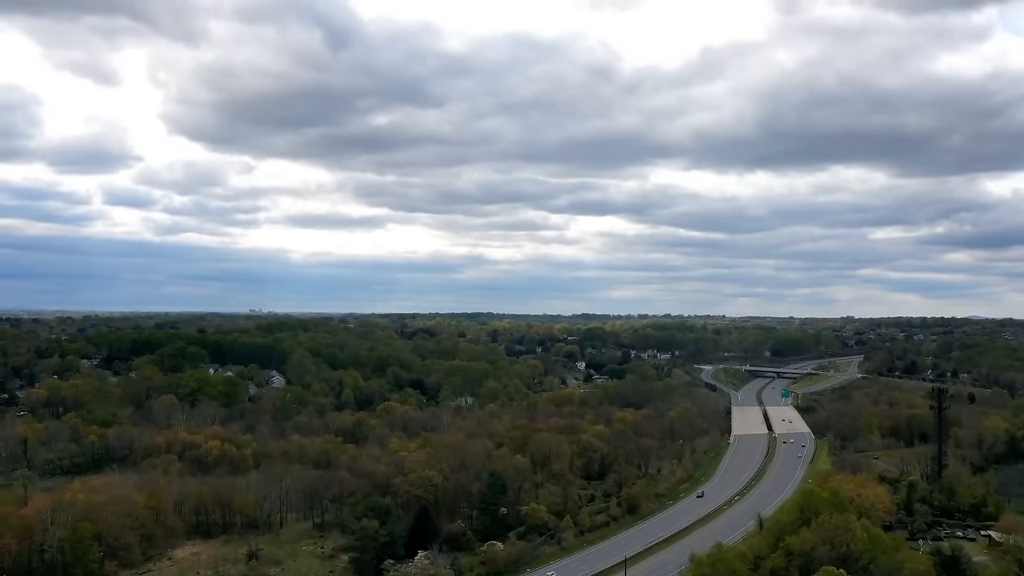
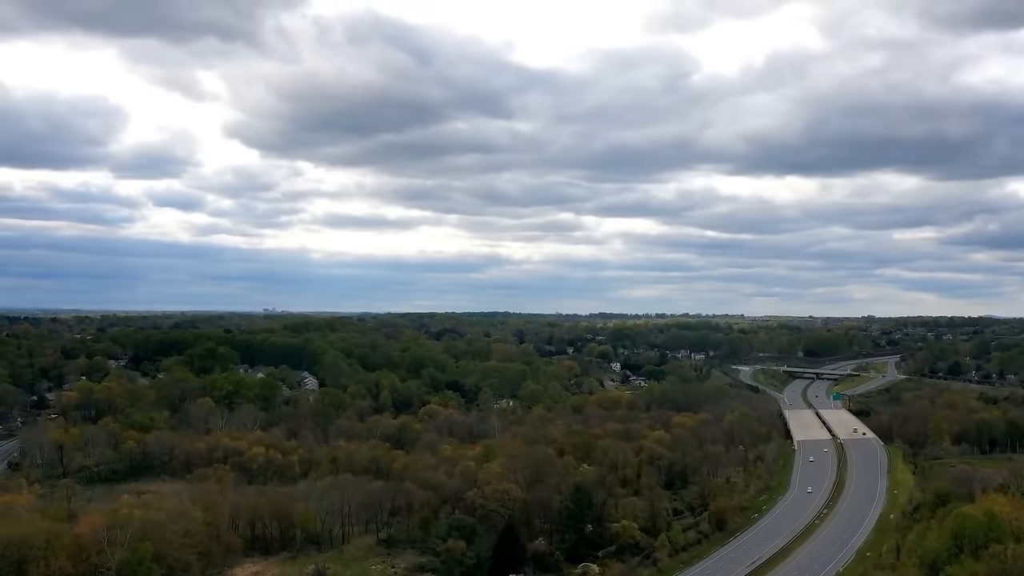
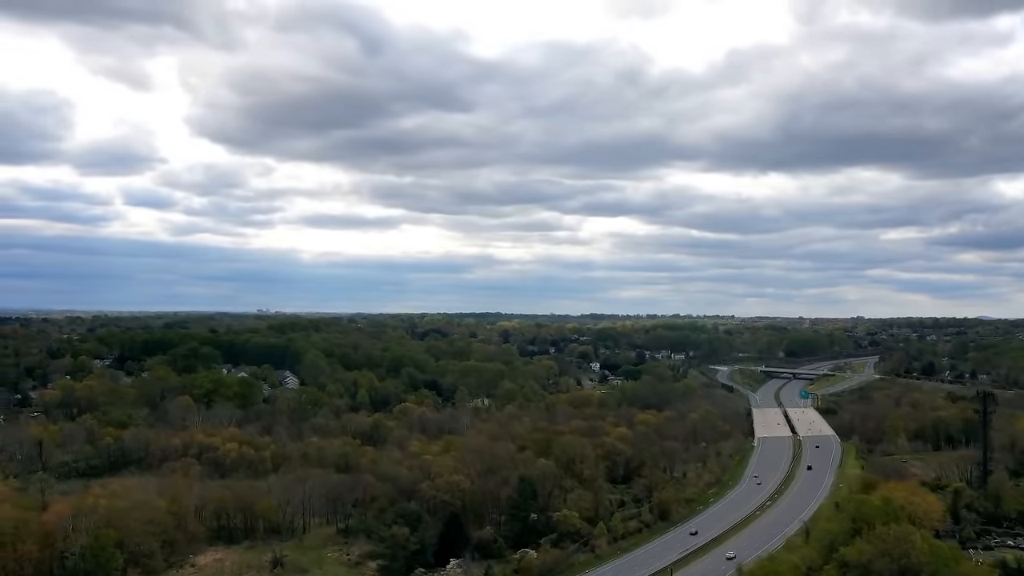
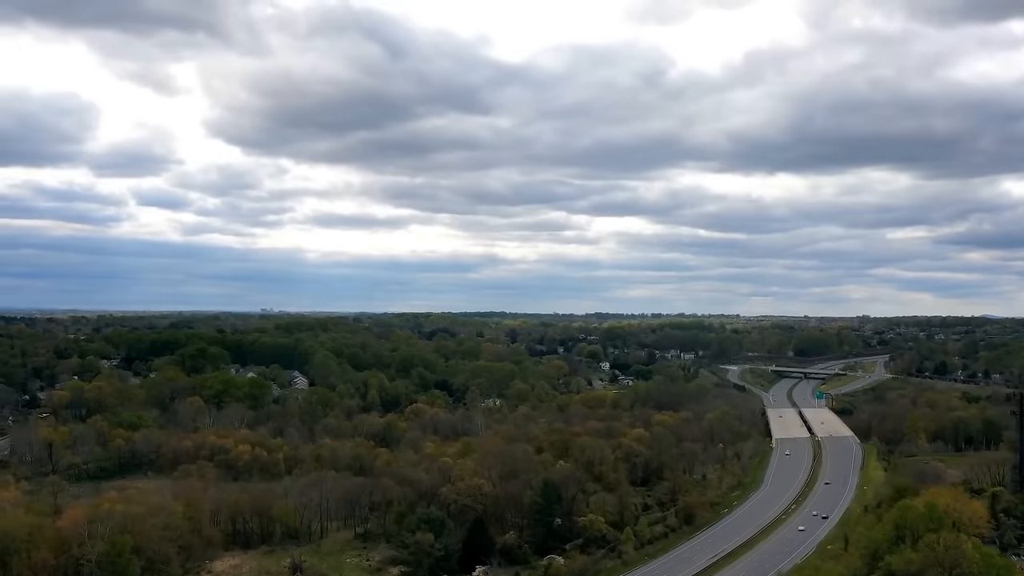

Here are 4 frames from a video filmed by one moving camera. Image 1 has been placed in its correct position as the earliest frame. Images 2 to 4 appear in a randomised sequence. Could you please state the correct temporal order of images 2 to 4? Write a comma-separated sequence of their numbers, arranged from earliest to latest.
3, 4, 2
